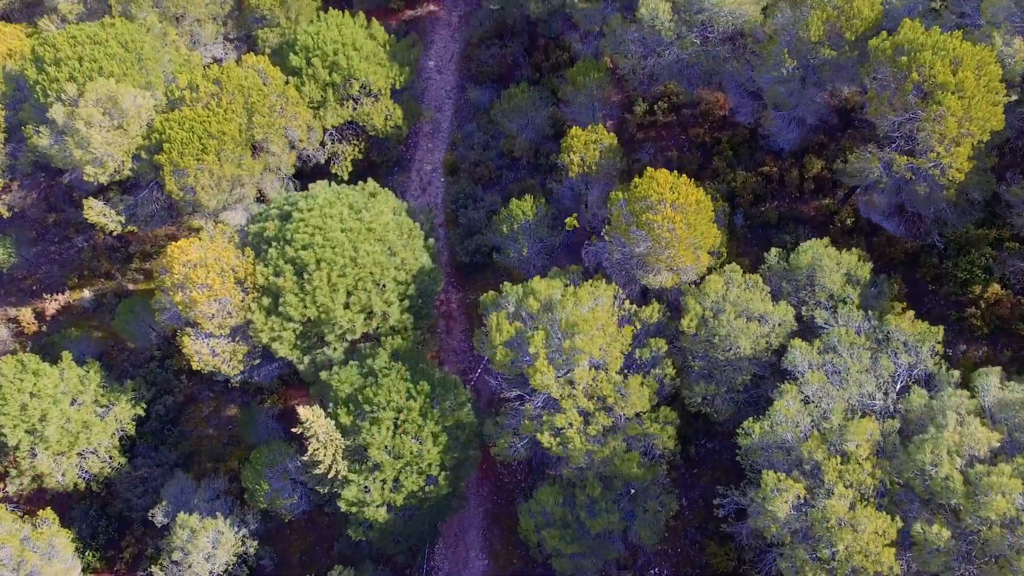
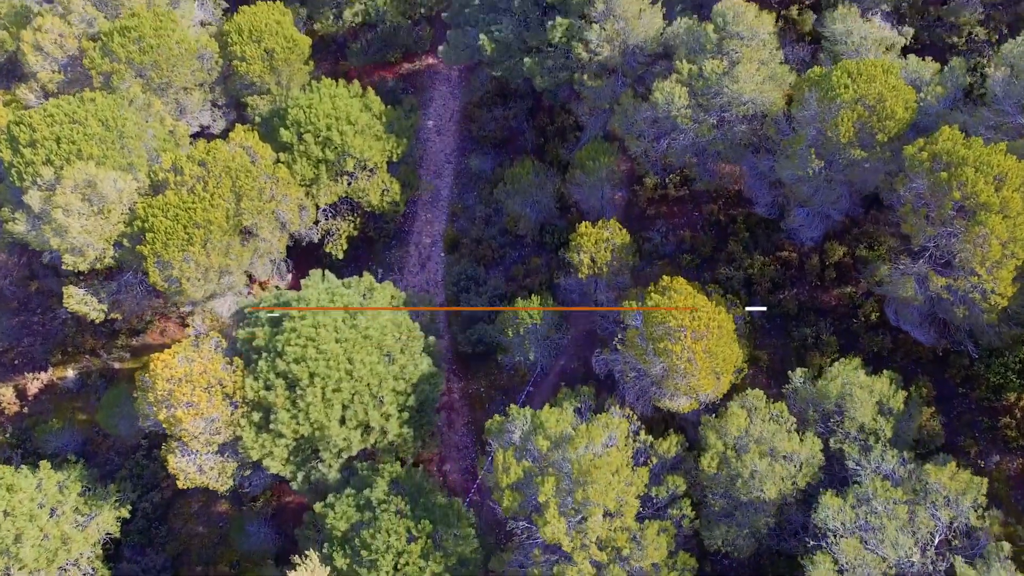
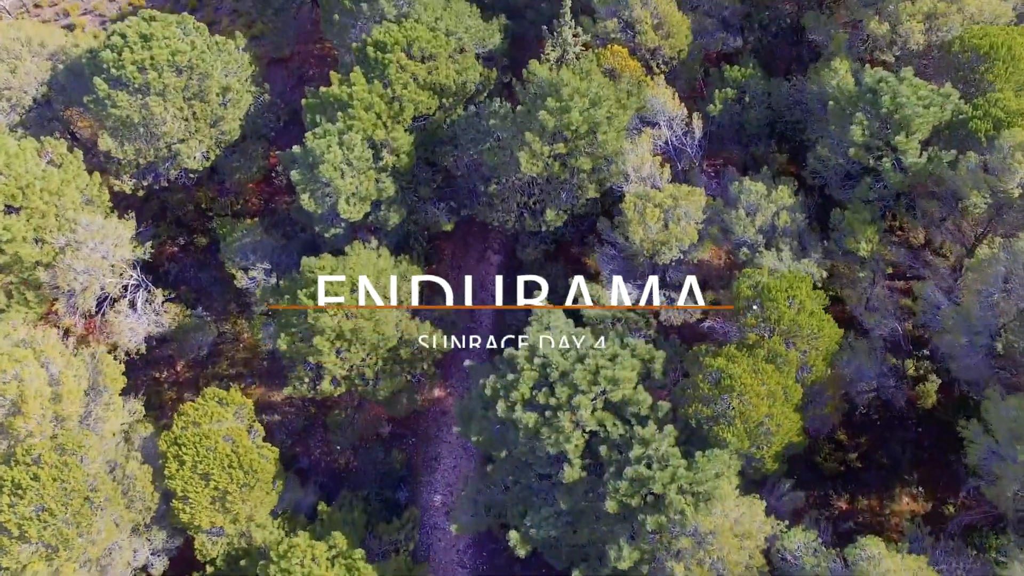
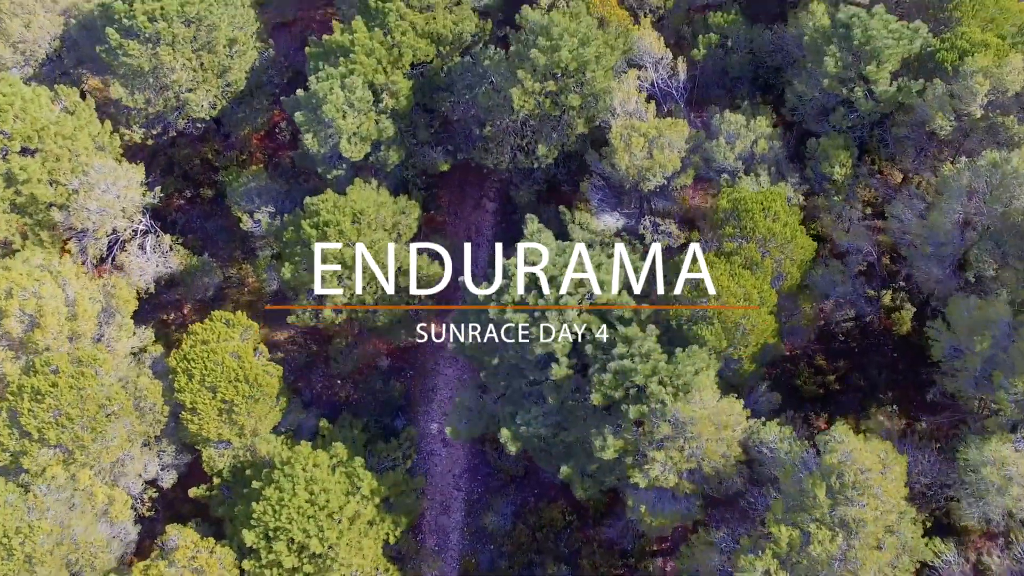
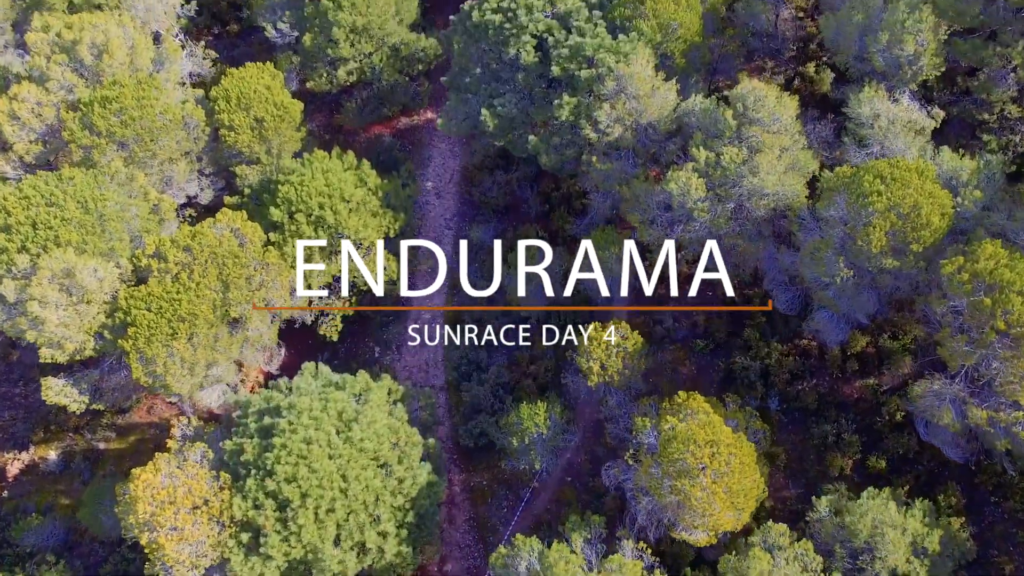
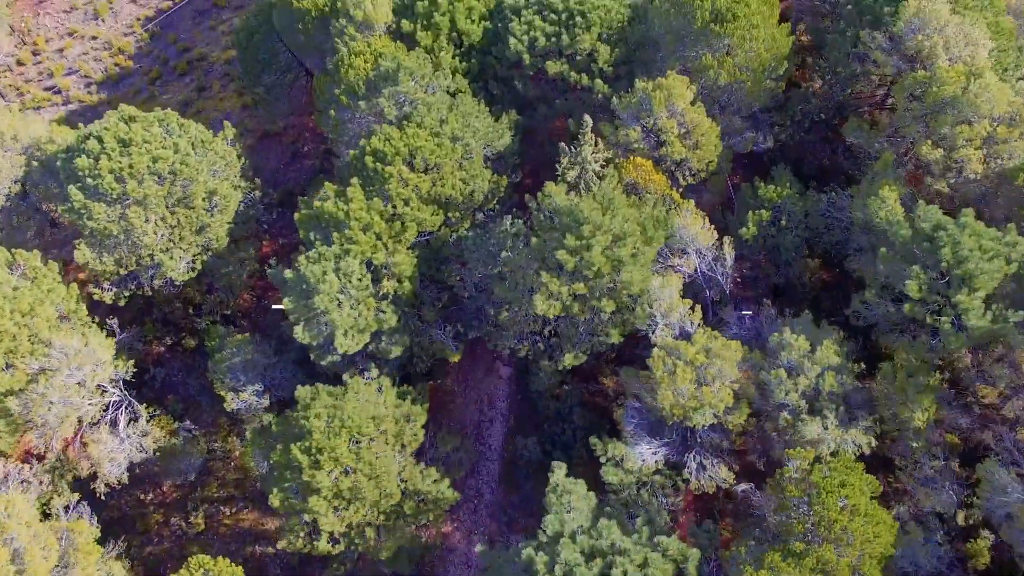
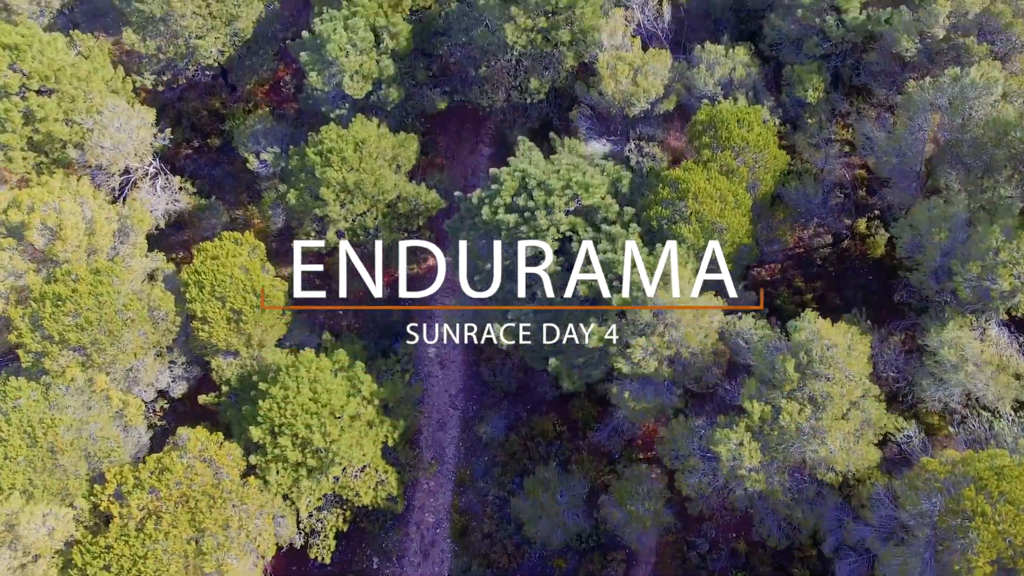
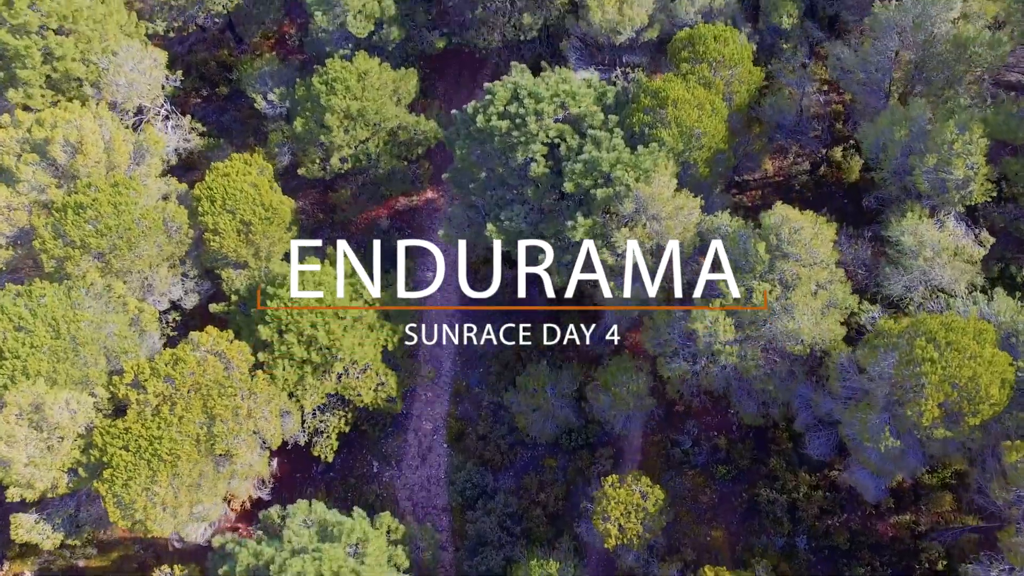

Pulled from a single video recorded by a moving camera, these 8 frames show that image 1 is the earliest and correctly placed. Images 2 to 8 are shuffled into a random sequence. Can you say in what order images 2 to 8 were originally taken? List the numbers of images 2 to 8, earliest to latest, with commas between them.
2, 5, 8, 7, 4, 3, 6
